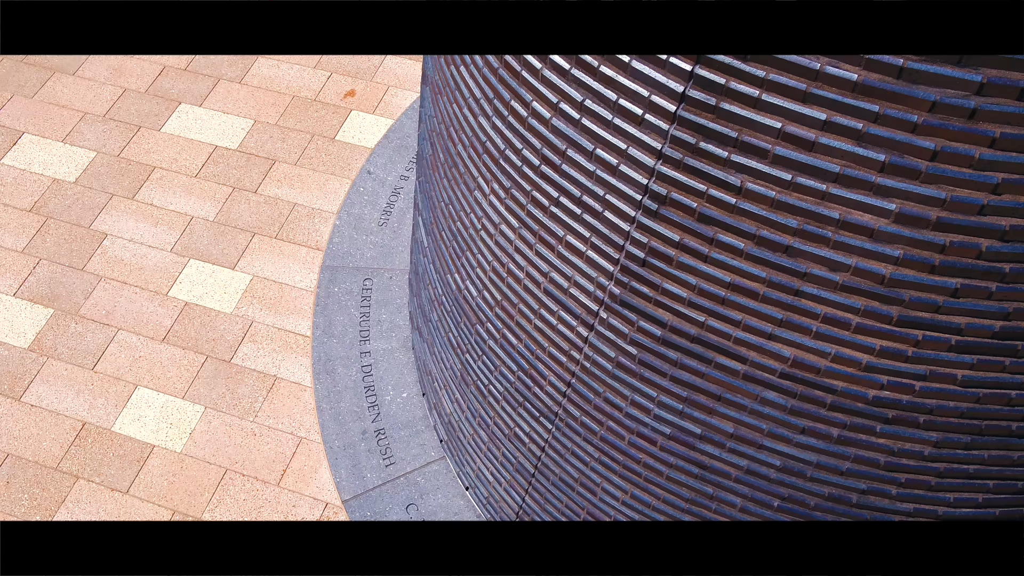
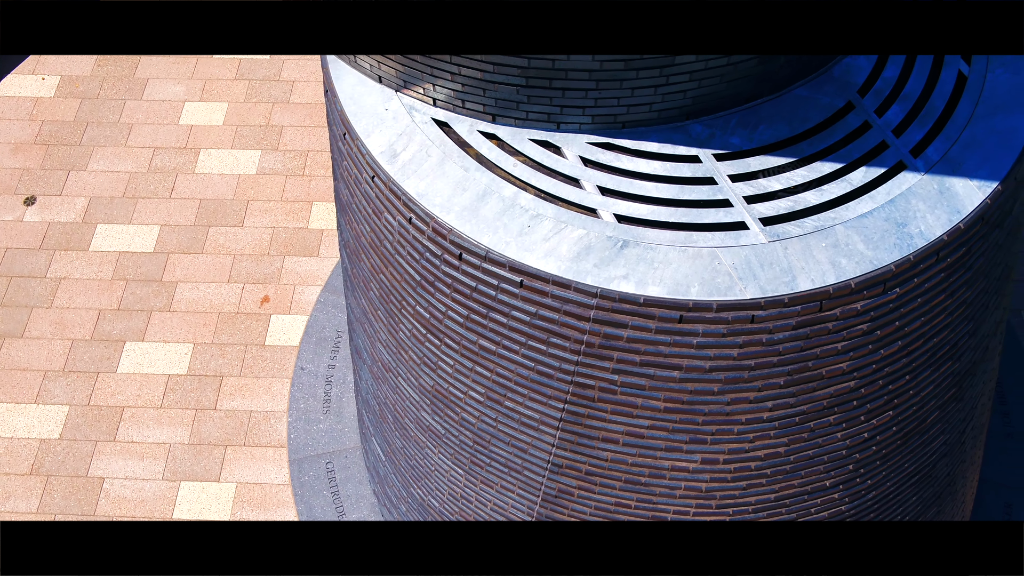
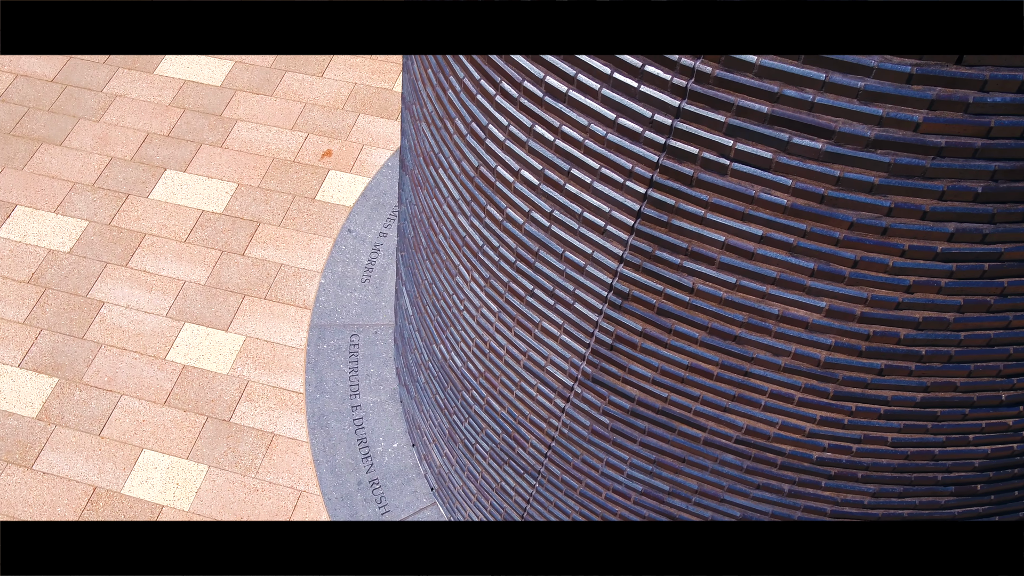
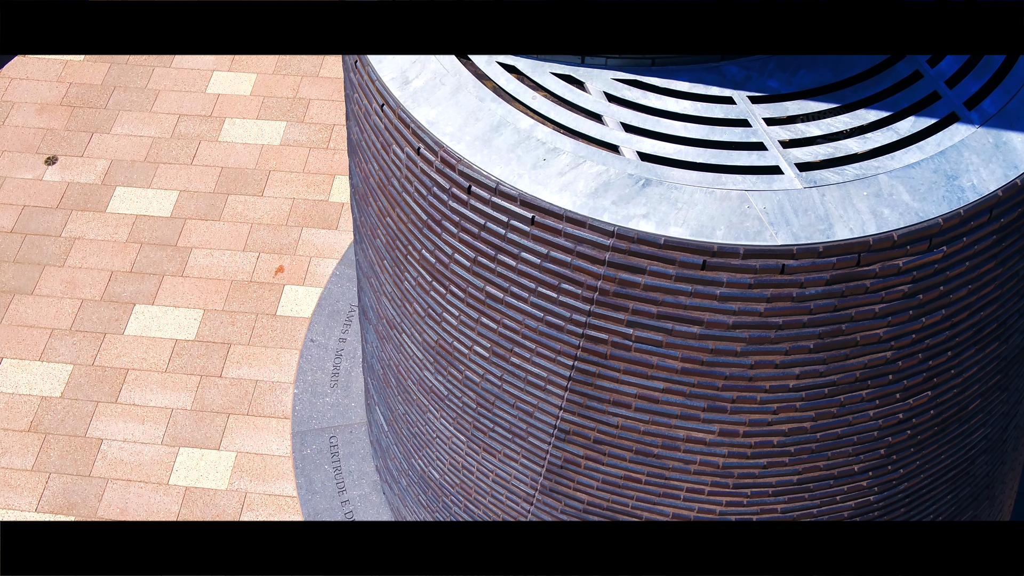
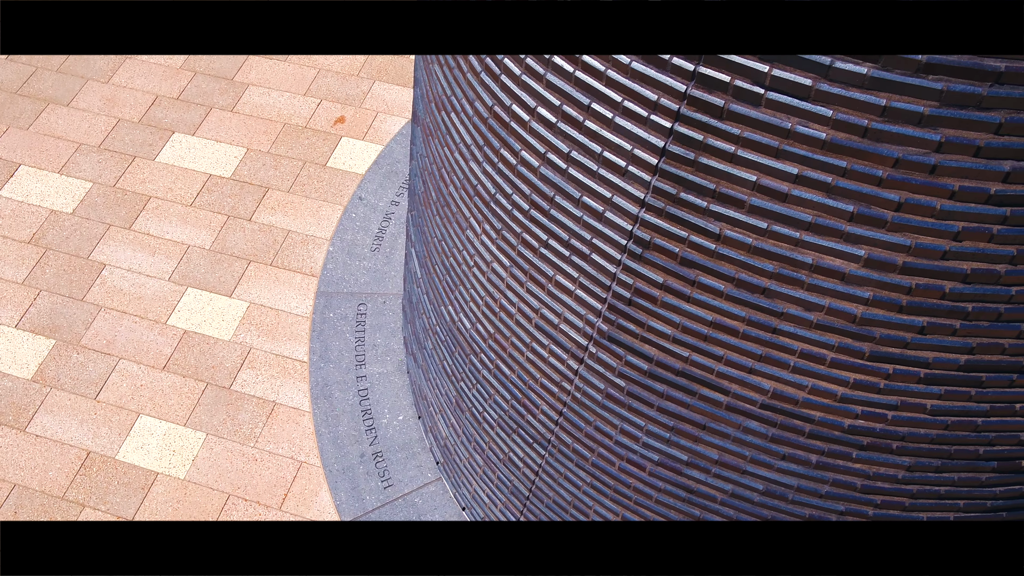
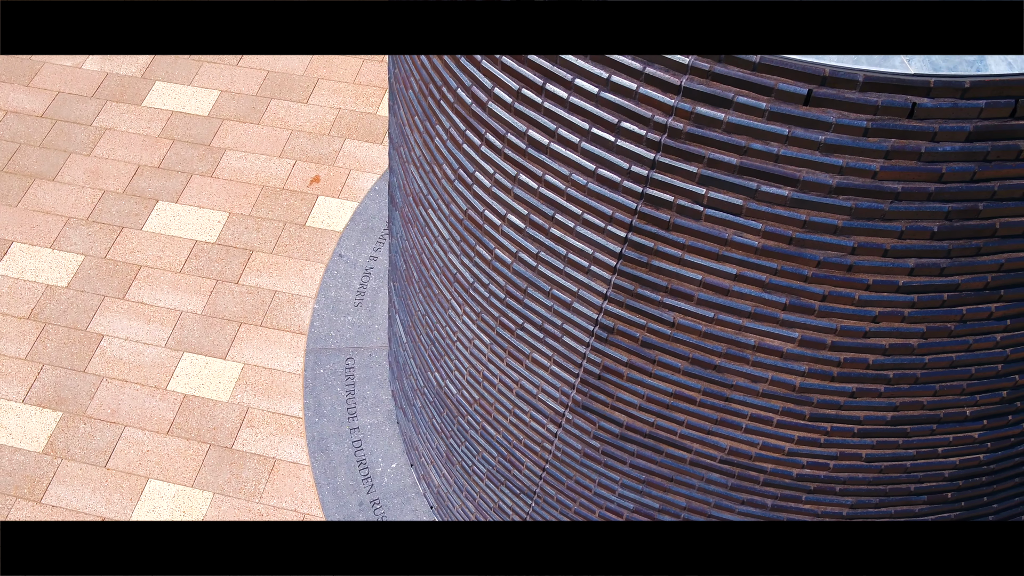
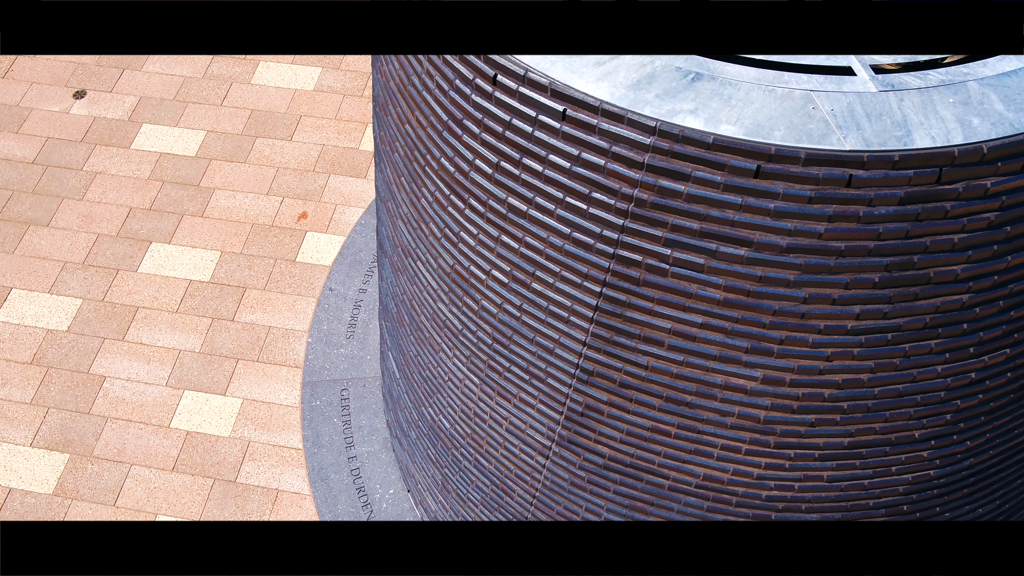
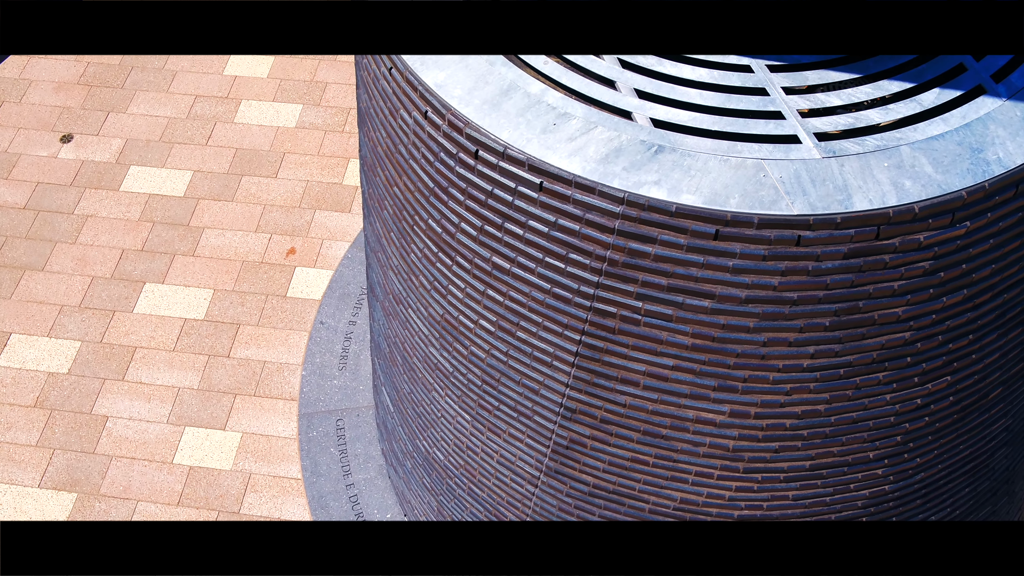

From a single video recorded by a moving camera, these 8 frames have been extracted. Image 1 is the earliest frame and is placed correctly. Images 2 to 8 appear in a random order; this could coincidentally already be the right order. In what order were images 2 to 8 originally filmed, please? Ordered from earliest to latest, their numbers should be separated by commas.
5, 3, 6, 7, 8, 4, 2
